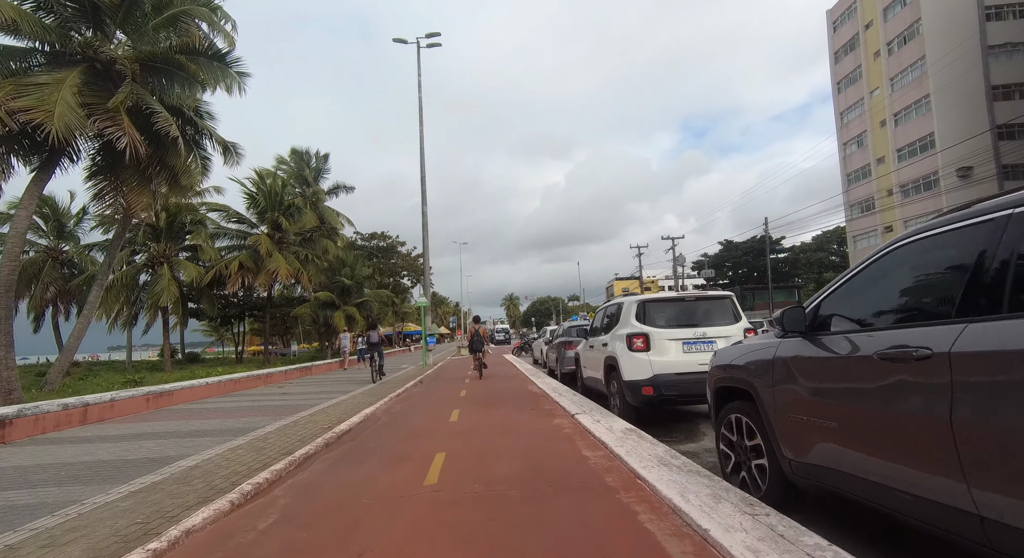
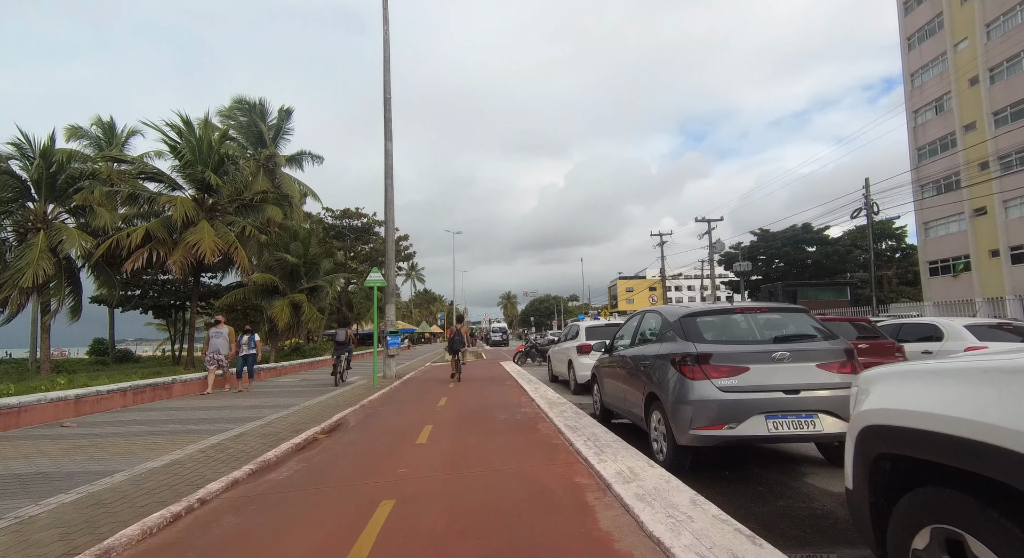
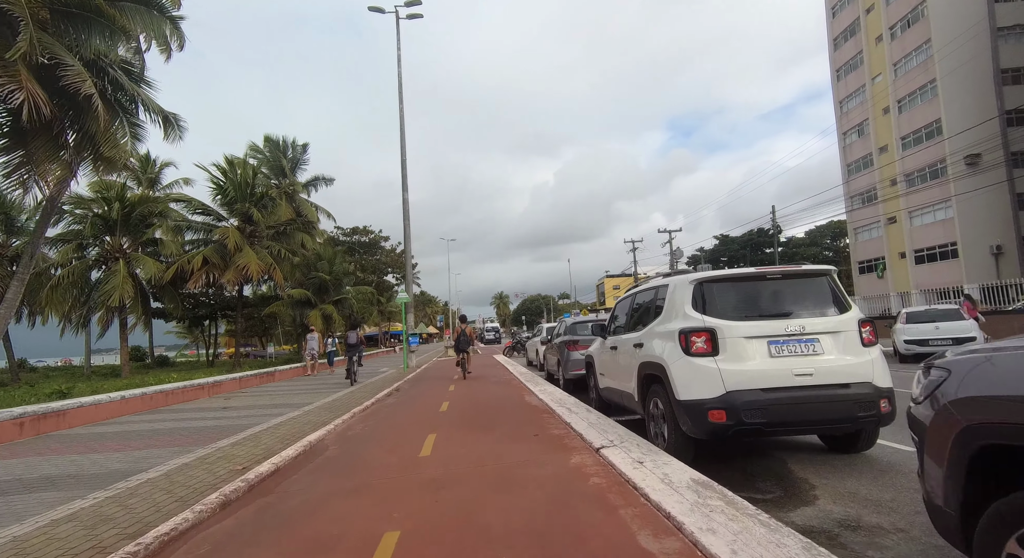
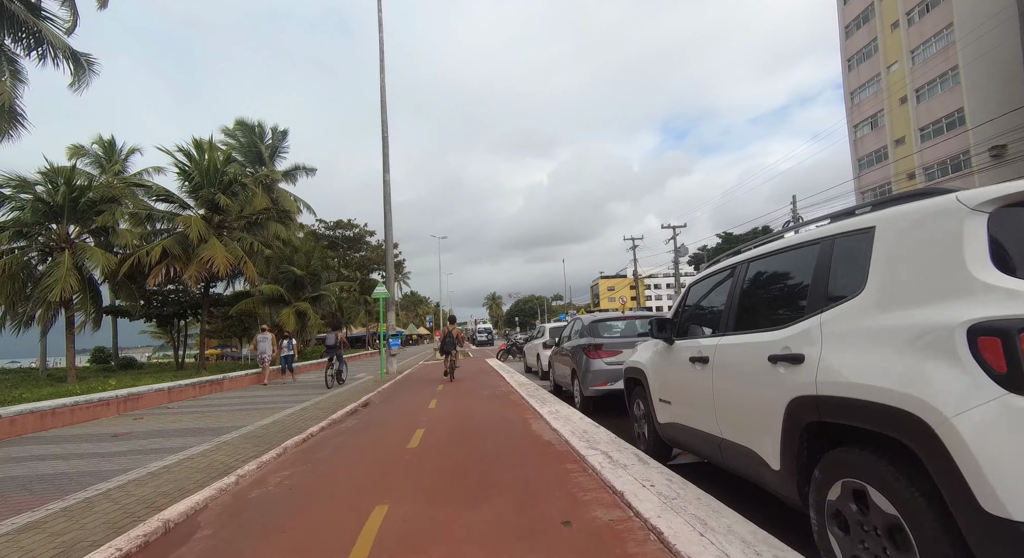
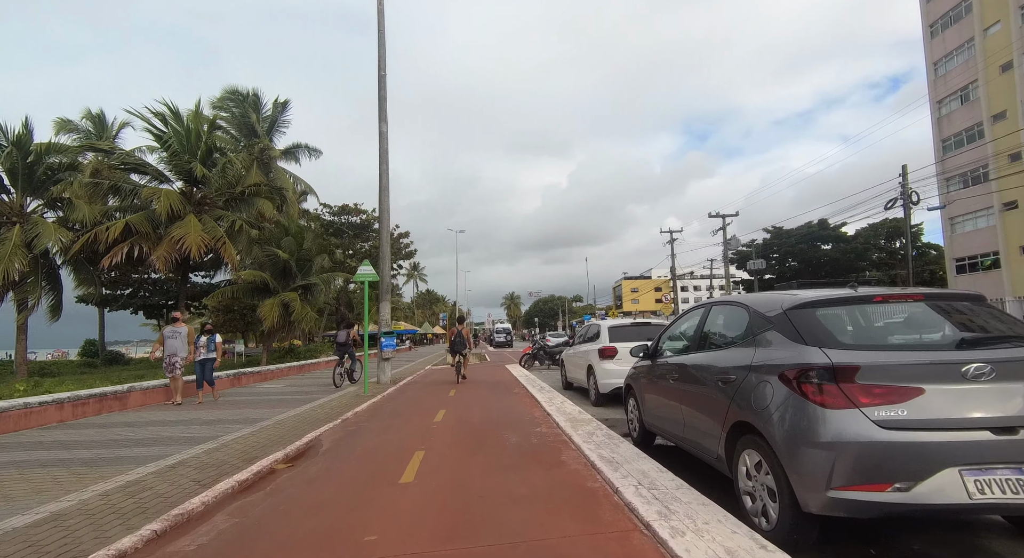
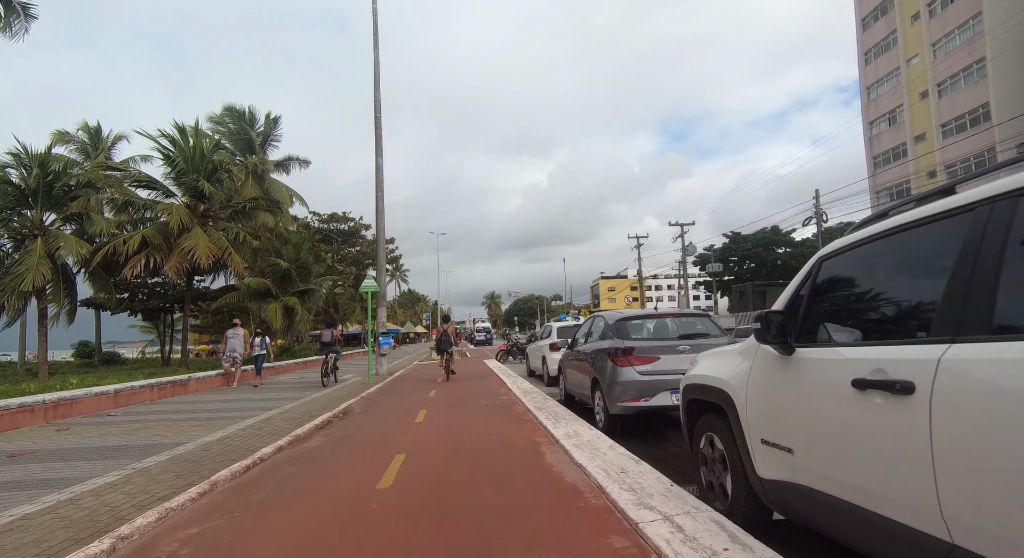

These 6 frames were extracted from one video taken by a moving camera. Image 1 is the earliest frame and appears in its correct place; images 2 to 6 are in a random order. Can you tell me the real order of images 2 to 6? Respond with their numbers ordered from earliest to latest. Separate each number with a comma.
3, 4, 6, 2, 5
